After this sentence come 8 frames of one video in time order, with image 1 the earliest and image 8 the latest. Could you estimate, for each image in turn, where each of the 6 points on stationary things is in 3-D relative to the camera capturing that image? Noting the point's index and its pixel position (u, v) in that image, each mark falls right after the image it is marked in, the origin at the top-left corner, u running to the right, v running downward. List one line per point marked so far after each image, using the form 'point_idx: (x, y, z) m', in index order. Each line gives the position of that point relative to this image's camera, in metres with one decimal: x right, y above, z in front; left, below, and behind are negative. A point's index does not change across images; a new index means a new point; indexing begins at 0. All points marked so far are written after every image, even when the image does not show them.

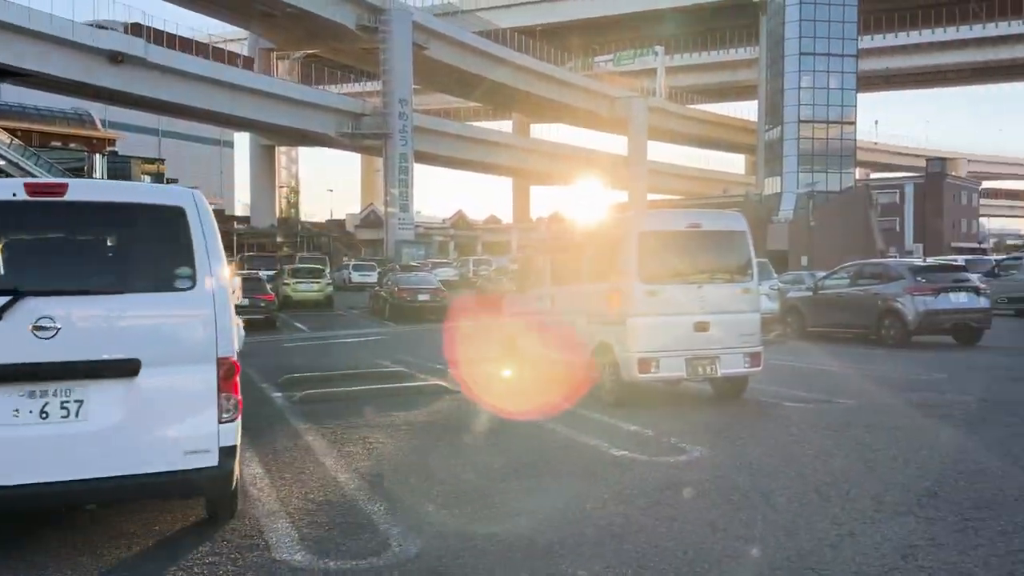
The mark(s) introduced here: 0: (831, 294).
0: (+6.2, -0.1, +17.7) m
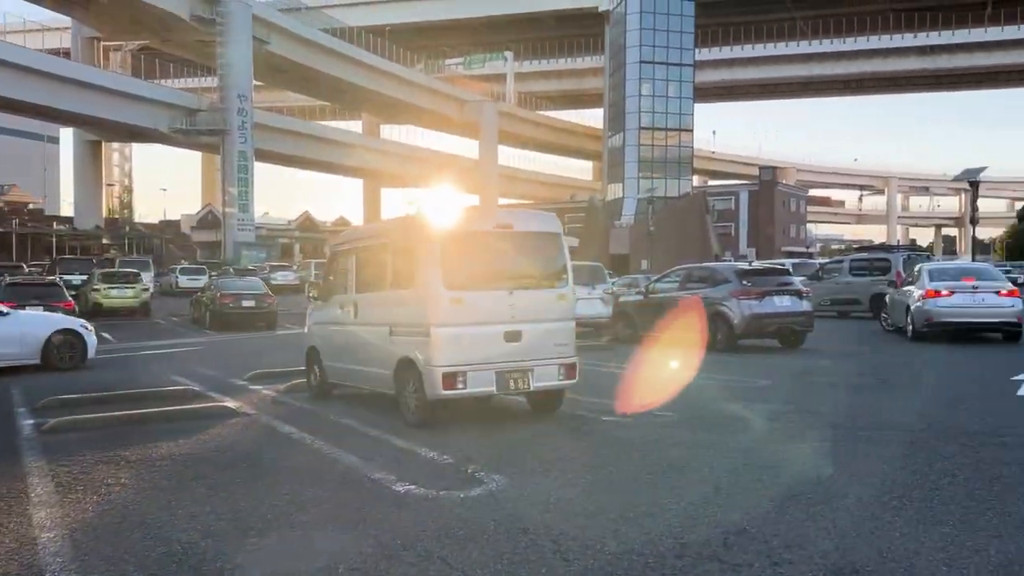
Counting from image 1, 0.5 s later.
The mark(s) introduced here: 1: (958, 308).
0: (+2.9, -0.2, +17.5) m
1: (+8.1, -0.4, +16.6) m
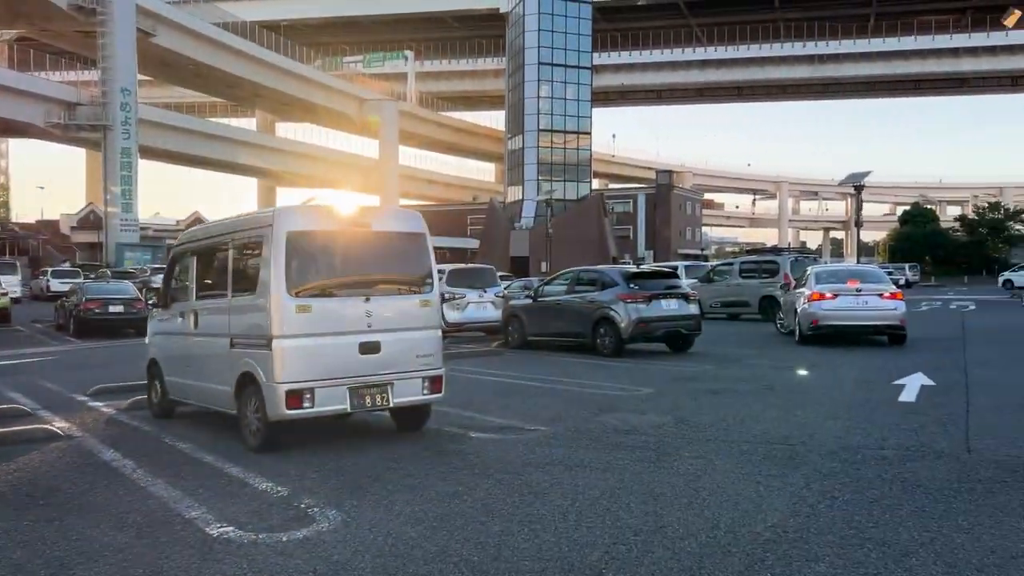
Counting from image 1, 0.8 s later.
0: (+0.7, -0.3, +16.9) m
1: (+6.0, -0.4, +16.6) m
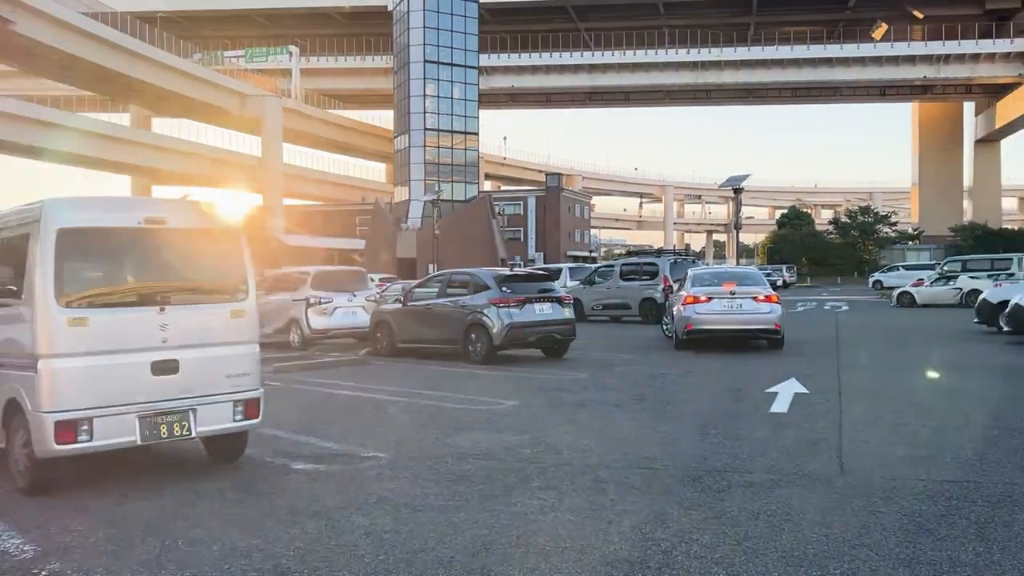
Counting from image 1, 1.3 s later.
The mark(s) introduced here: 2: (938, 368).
0: (-1.6, -0.3, +15.9) m
1: (+3.6, -0.5, +16.2) m
2: (+5.9, -1.1, +12.6) m
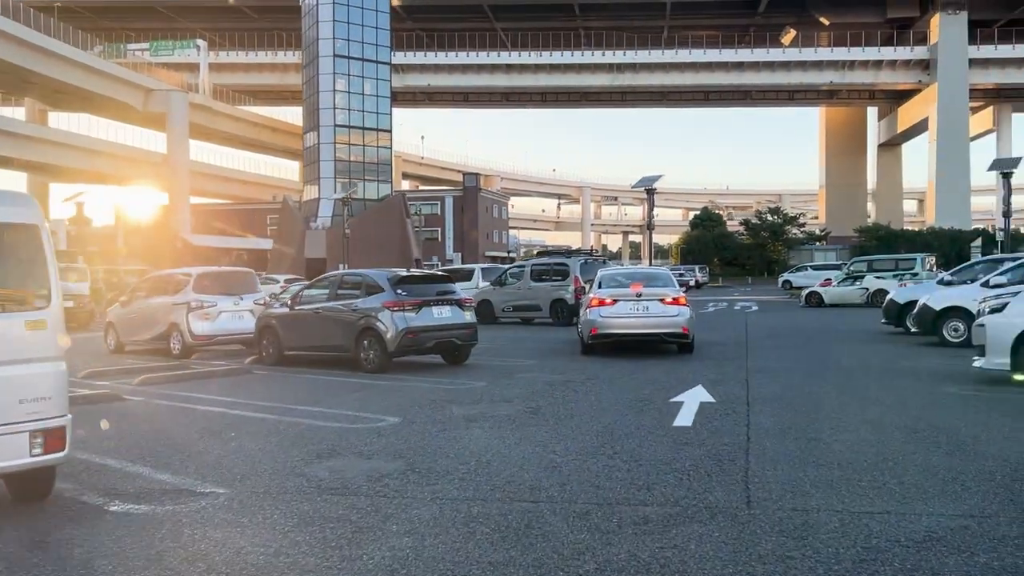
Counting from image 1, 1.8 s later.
0: (-3.3, -0.4, +14.8) m
1: (+1.9, -0.5, +15.5) m
2: (+4.5, -1.1, +12.1) m
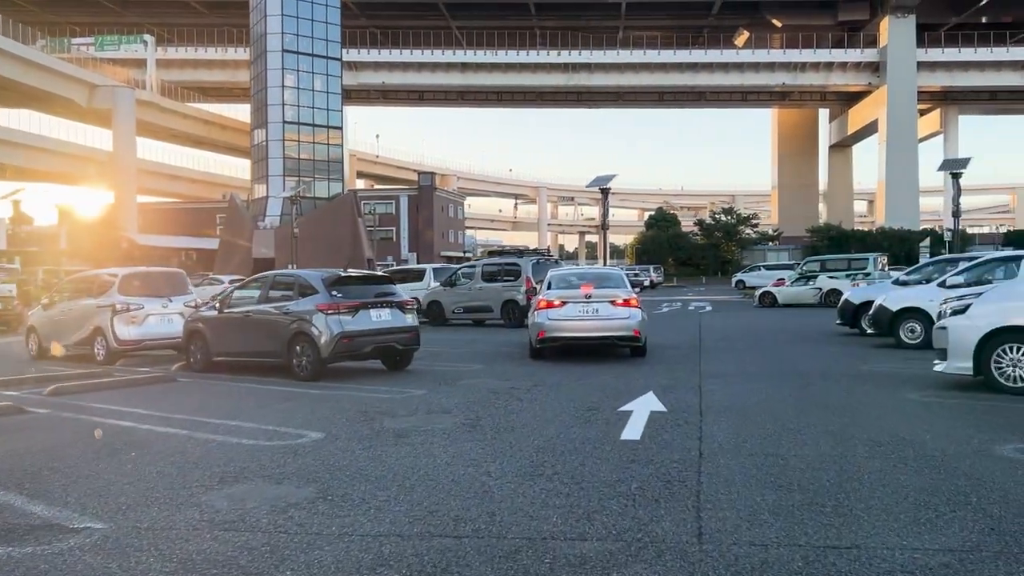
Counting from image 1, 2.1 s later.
0: (-4.2, -0.4, +13.9) m
1: (+1.0, -0.5, +14.9) m
2: (+3.7, -1.1, +11.6) m
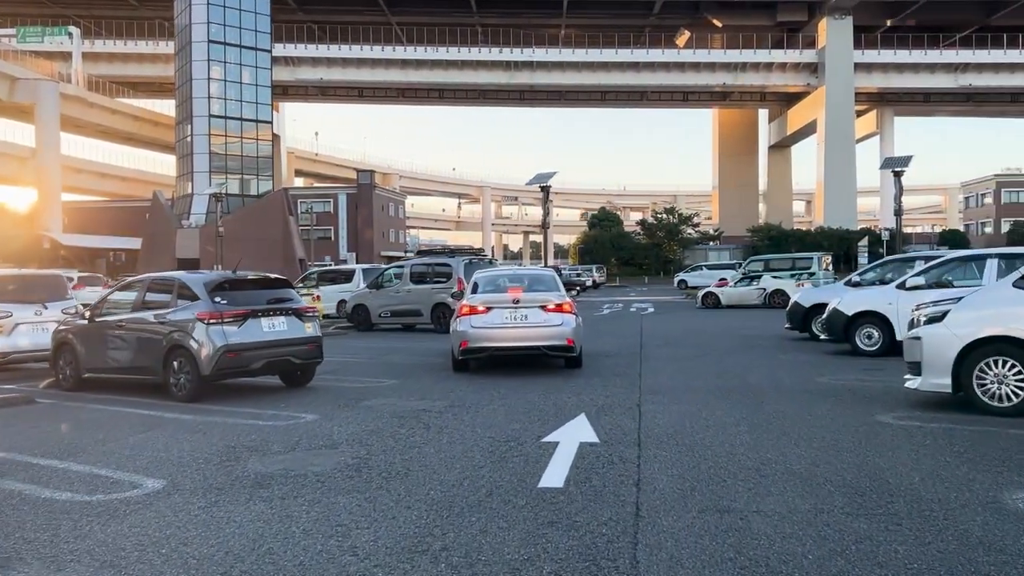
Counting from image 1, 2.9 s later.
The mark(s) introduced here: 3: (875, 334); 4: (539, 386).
0: (-5.3, -0.5, +12.0) m
1: (-0.2, -0.6, +13.3) m
2: (+2.7, -1.2, +10.2) m
3: (+5.6, -0.7, +14.1) m
4: (+0.3, -1.2, +11.4) m
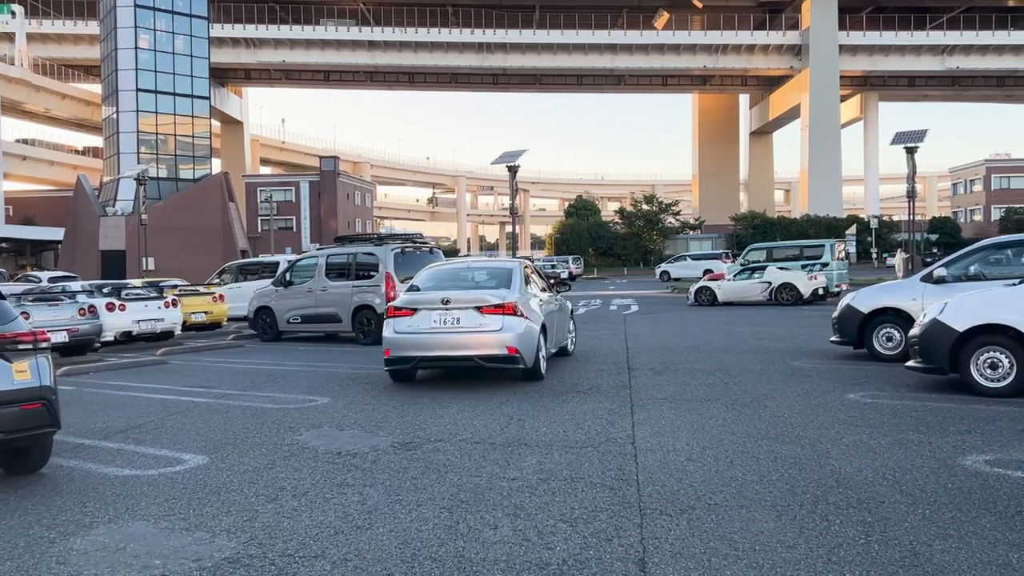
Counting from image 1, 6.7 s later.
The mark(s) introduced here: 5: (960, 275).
0: (-6.1, -0.5, +6.5) m
1: (-1.0, -0.6, +8.0) m
2: (+2.0, -1.2, +5.0) m
3: (+4.8, -0.7, +8.9) m
4: (-0.4, -1.3, +6.1) m
5: (+5.5, +0.2, +10.8) m
